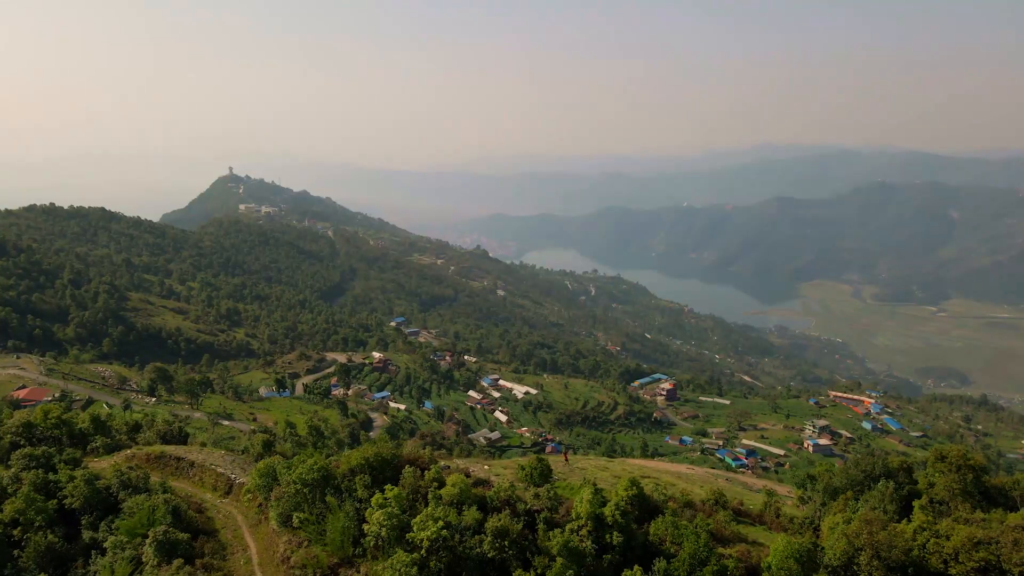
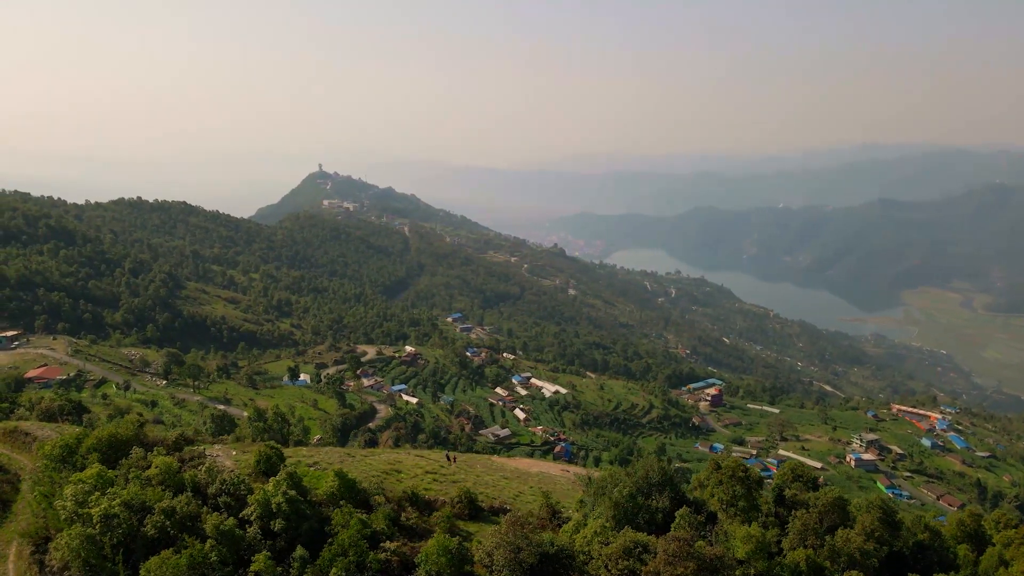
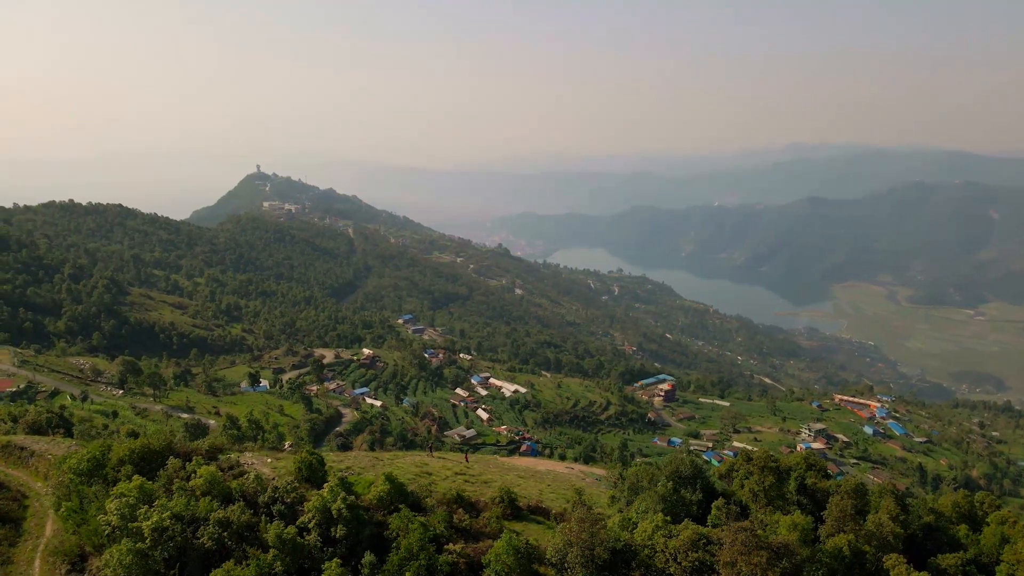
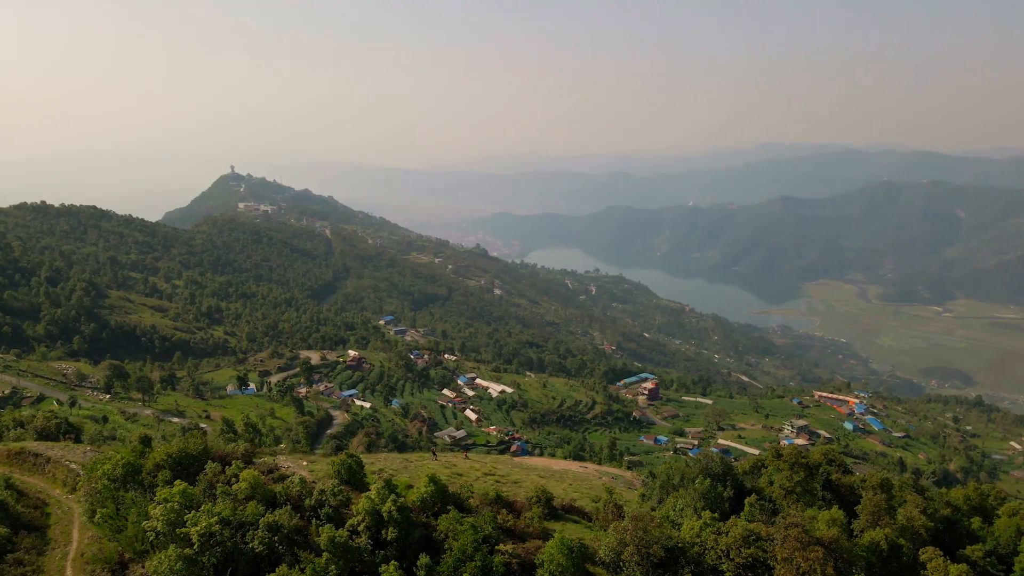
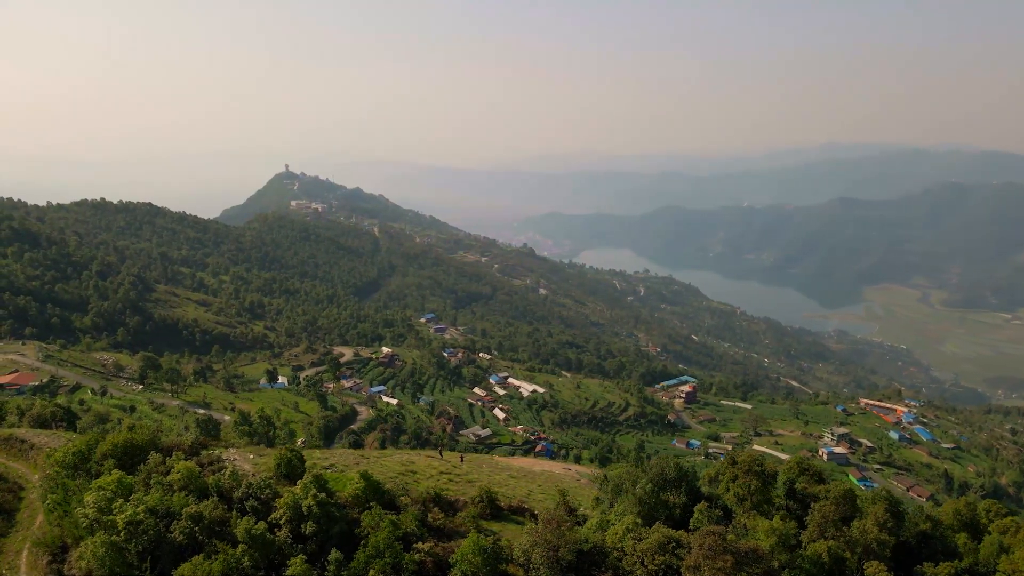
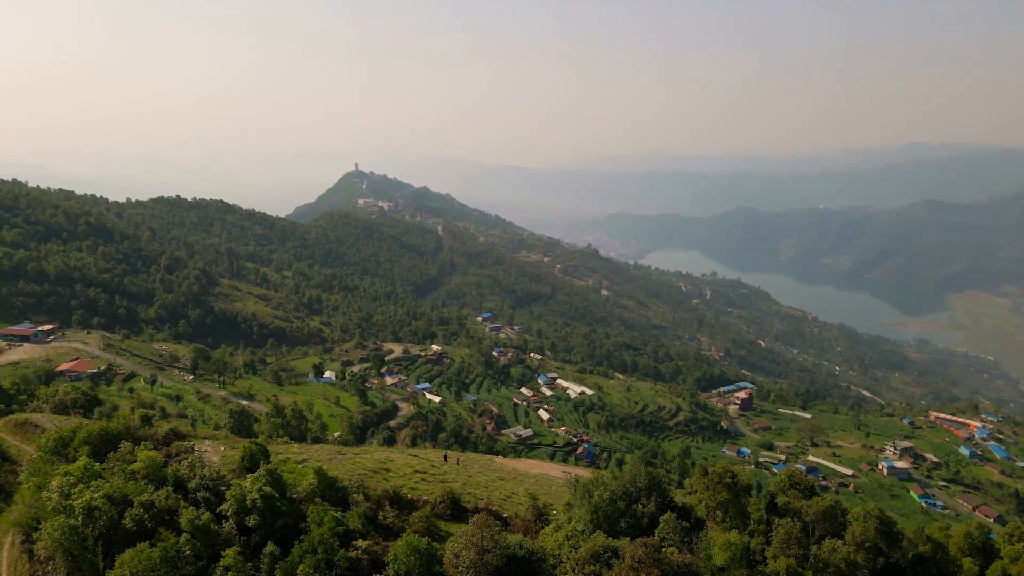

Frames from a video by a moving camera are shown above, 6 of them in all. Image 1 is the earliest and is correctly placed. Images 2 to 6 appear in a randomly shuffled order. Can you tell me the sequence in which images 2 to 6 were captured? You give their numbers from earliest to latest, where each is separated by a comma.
4, 3, 5, 2, 6
